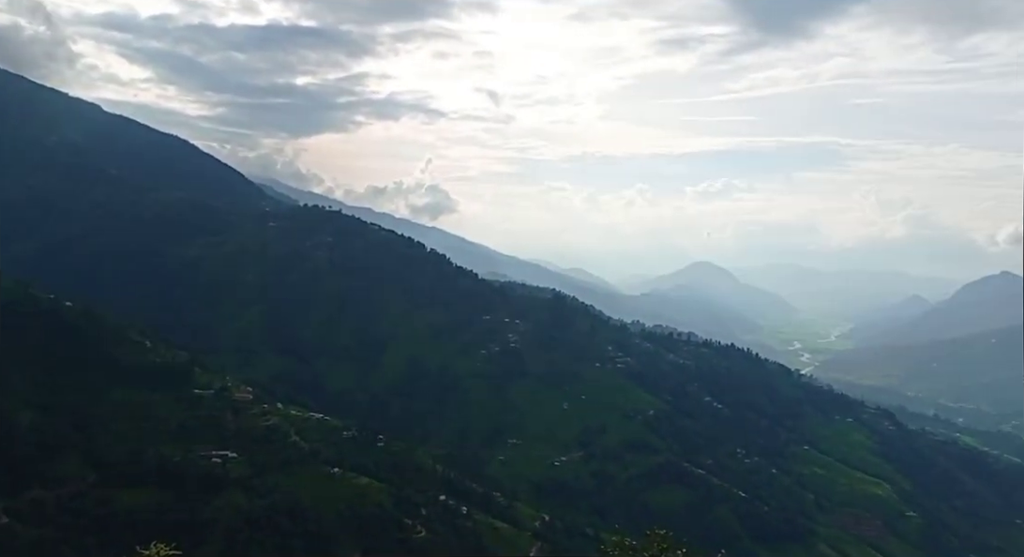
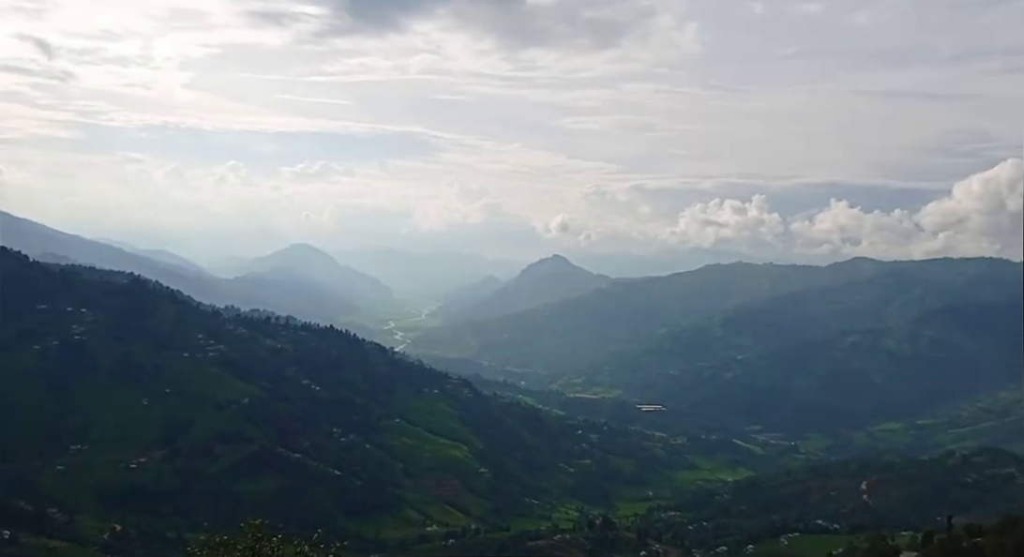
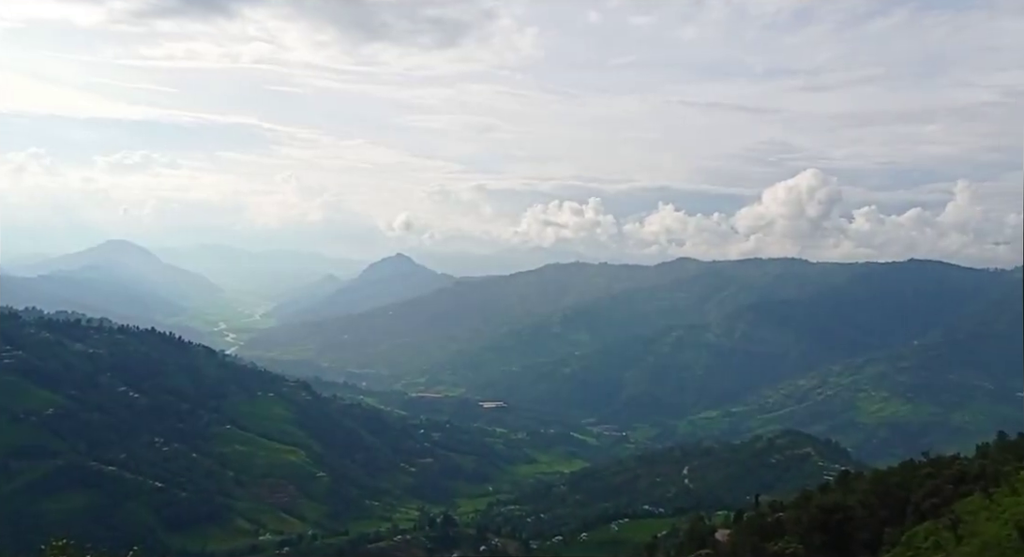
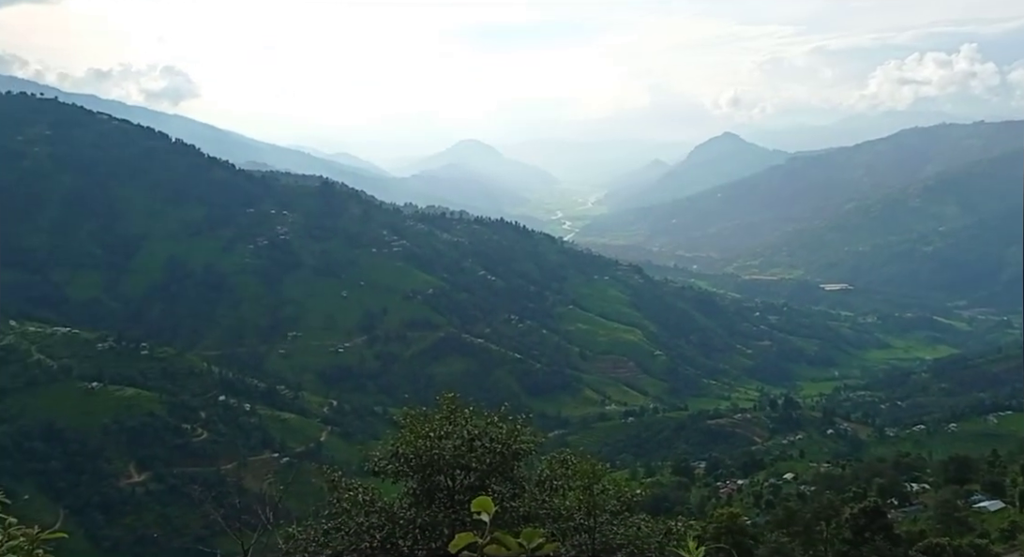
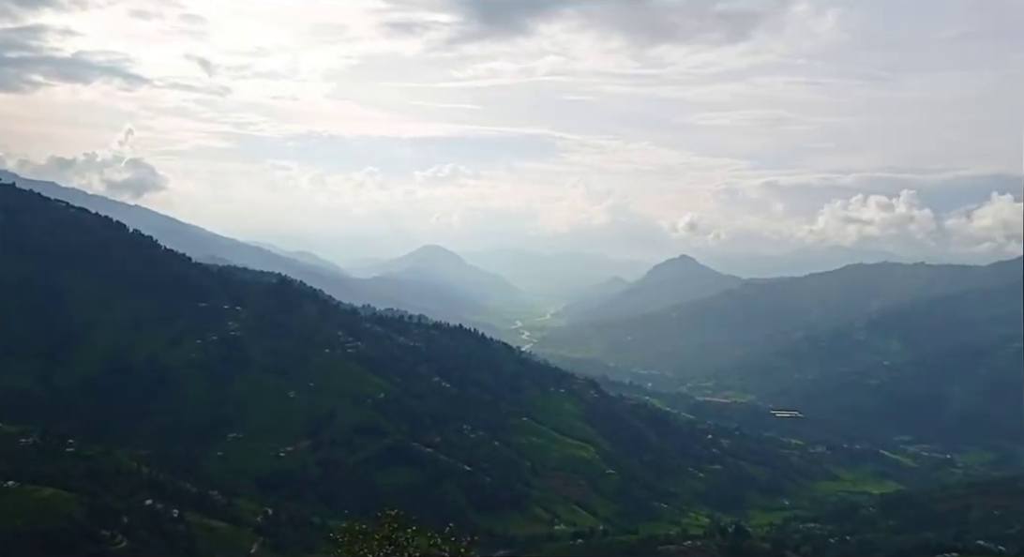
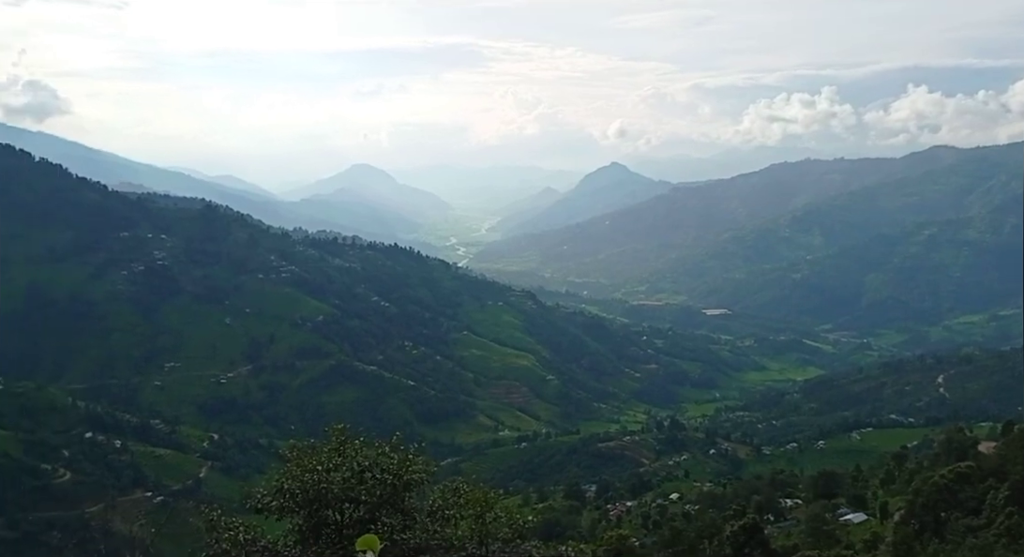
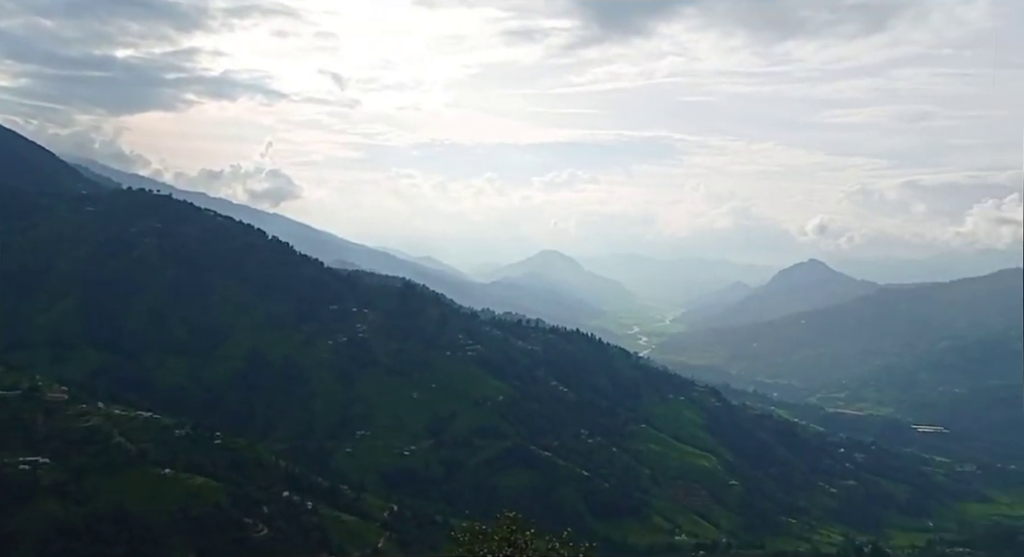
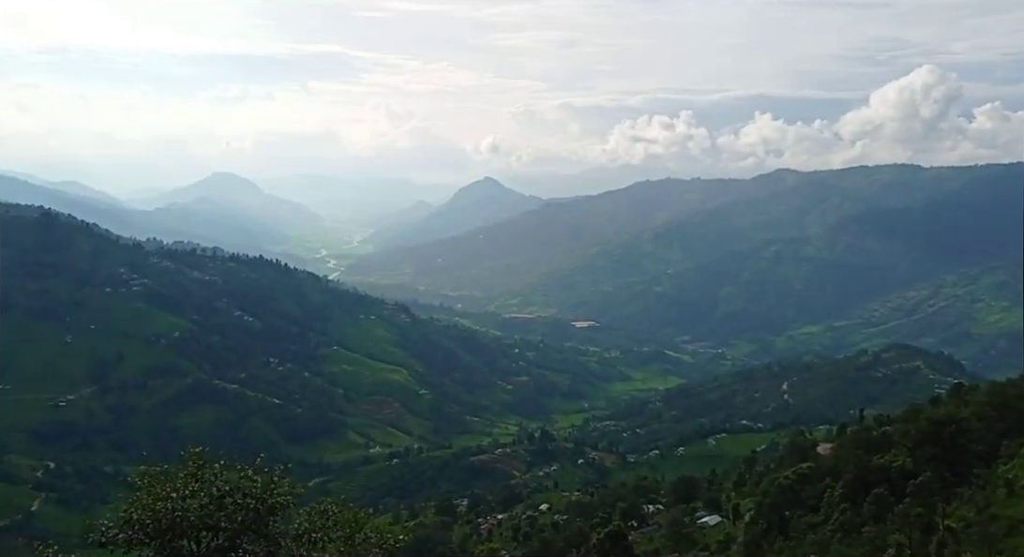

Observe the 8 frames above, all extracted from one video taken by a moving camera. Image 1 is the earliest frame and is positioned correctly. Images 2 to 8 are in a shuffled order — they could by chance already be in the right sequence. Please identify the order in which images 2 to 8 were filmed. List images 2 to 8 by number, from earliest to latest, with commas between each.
7, 5, 2, 3, 8, 6, 4
